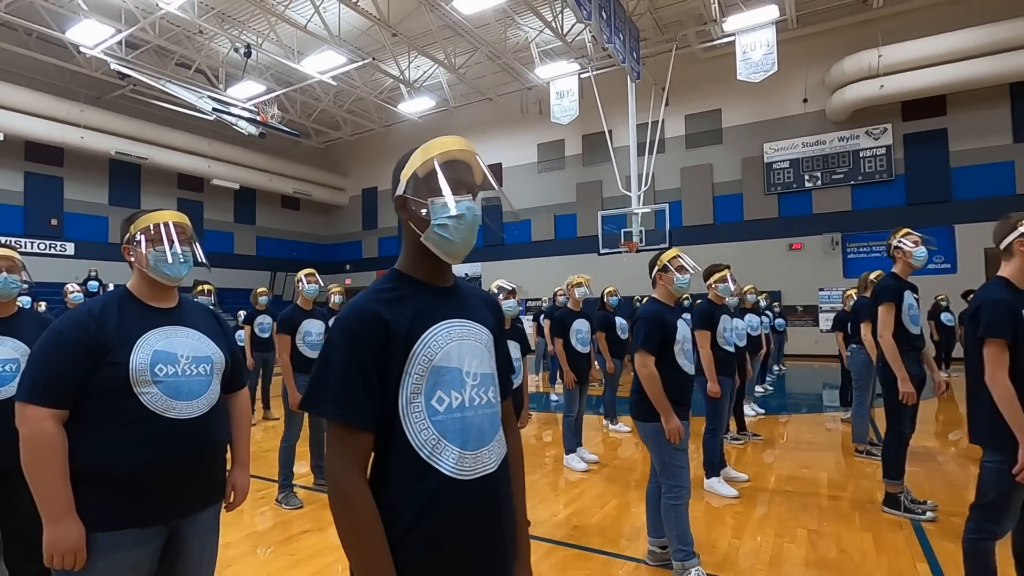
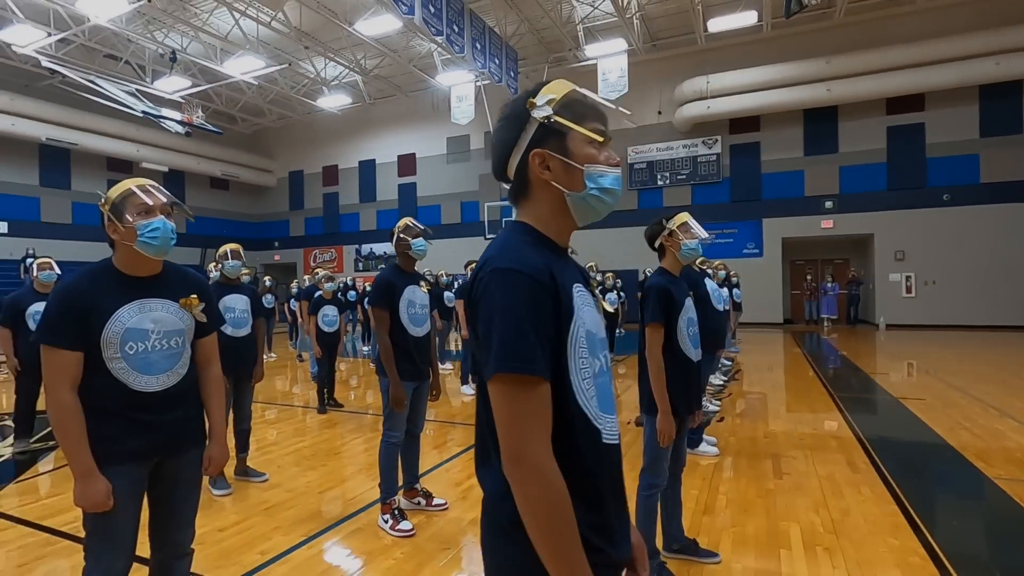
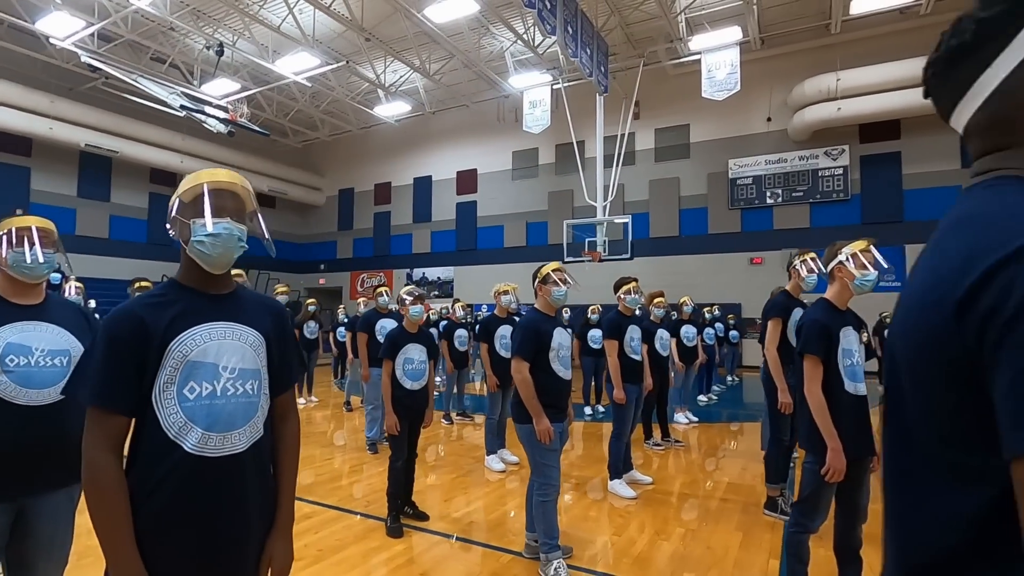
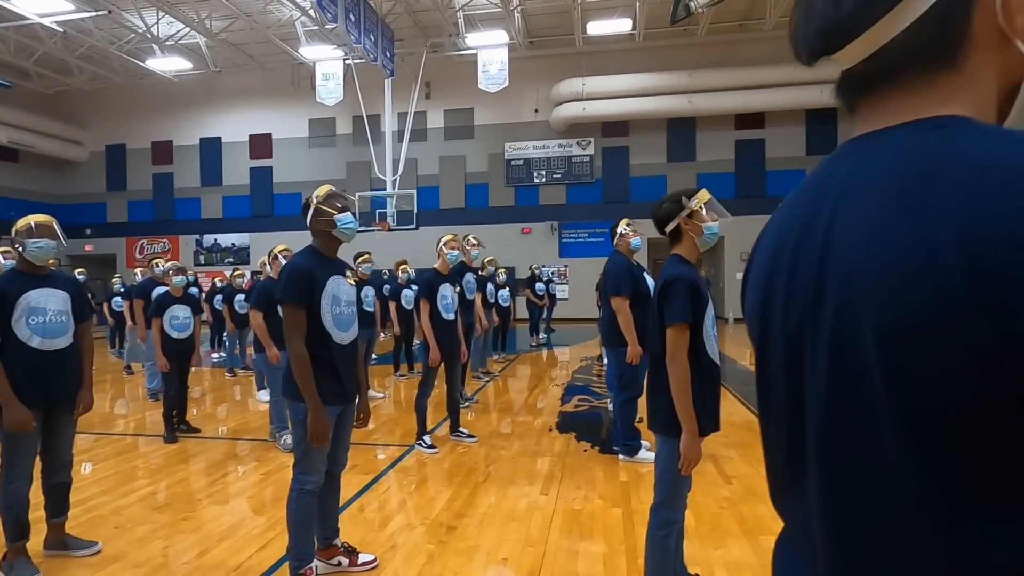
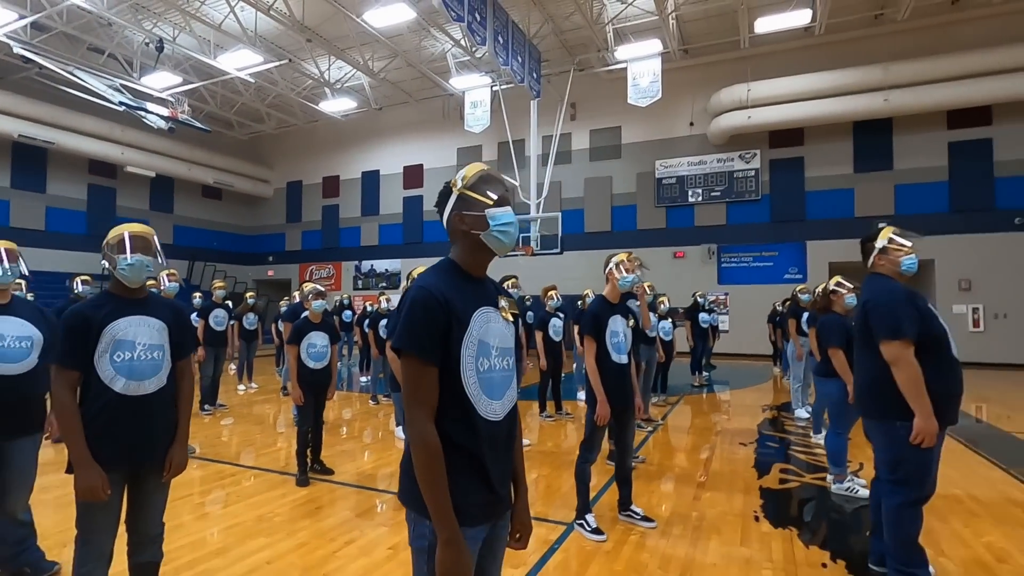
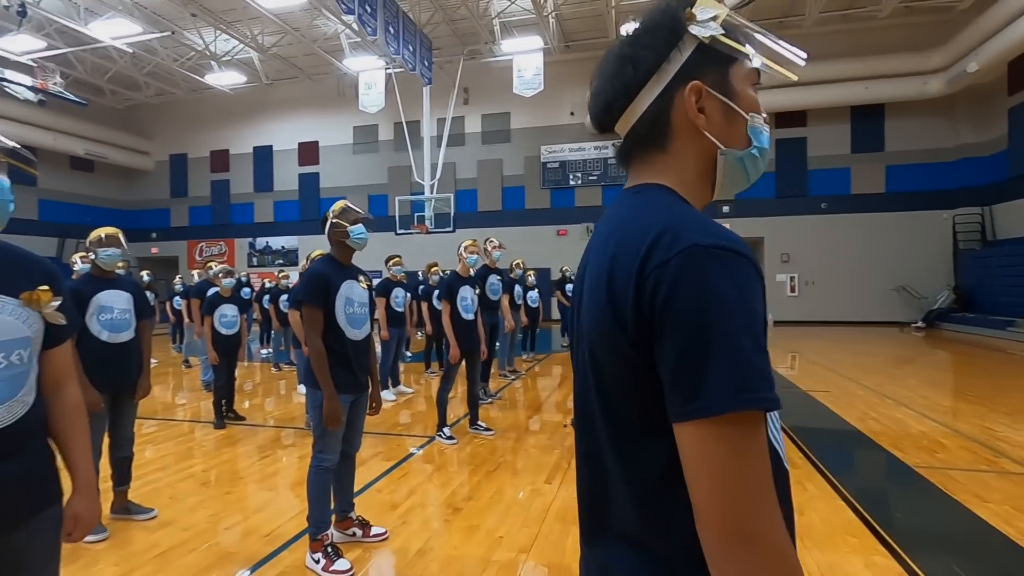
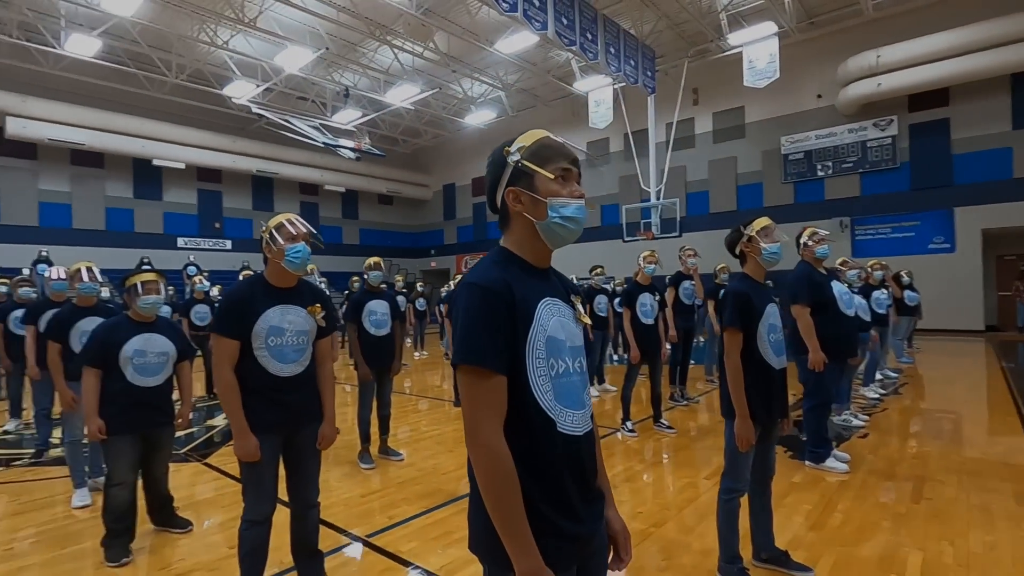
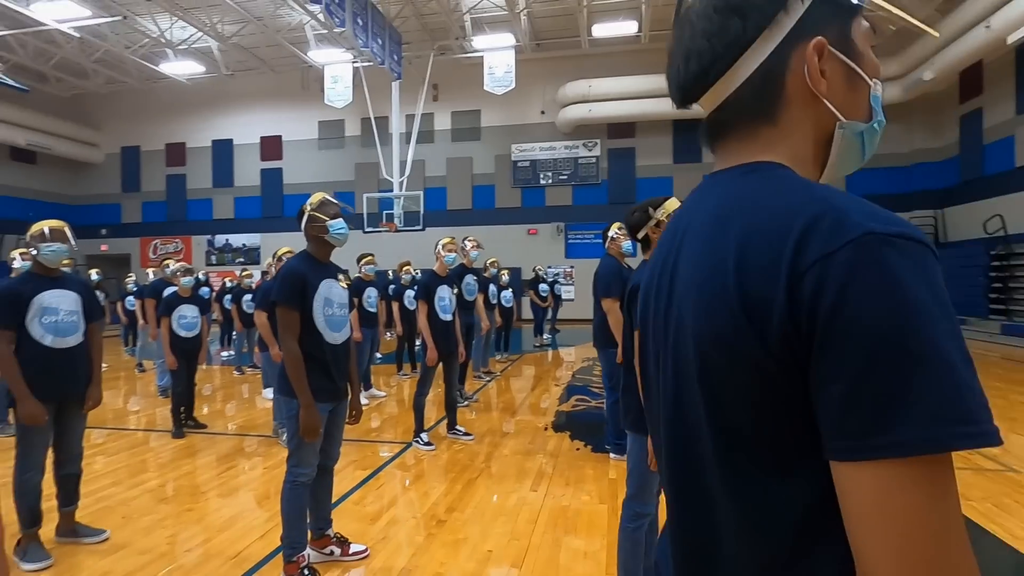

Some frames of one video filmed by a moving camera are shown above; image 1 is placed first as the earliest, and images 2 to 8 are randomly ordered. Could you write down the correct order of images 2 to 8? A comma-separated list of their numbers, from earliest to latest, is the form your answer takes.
3, 5, 4, 8, 6, 2, 7
